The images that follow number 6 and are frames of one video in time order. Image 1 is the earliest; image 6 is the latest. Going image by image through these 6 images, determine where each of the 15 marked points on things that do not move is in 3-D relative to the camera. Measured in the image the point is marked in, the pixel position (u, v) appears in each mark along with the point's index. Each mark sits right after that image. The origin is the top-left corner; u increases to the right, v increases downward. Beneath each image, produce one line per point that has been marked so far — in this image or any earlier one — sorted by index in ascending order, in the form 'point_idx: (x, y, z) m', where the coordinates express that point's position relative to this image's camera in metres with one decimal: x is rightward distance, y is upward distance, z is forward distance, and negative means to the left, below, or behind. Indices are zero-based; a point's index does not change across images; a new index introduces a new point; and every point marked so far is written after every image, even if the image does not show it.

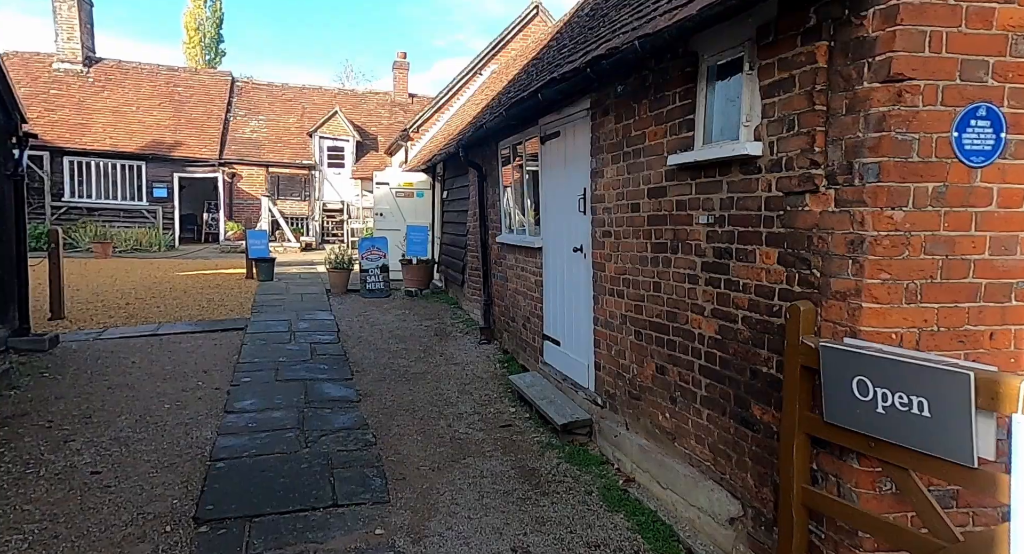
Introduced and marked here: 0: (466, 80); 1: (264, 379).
0: (-0.9, +4.1, +12.9) m
1: (-2.3, -0.9, +5.7) m
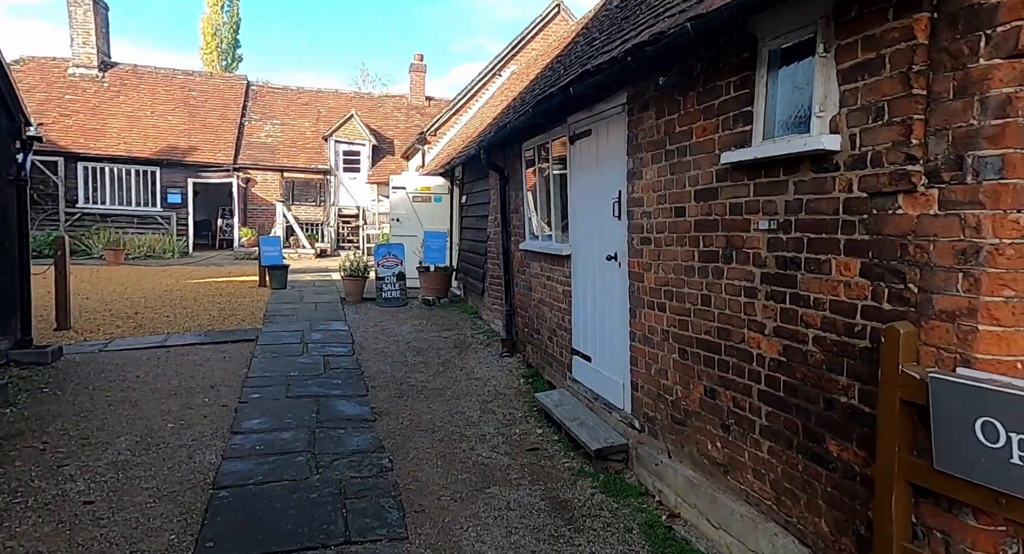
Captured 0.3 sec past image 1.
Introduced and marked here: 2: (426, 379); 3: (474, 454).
0: (-0.5, +4.0, +12.5) m
1: (-2.1, -1.0, +5.4) m
2: (-0.8, -1.0, +6.0) m
3: (-0.3, -1.3, +4.5) m
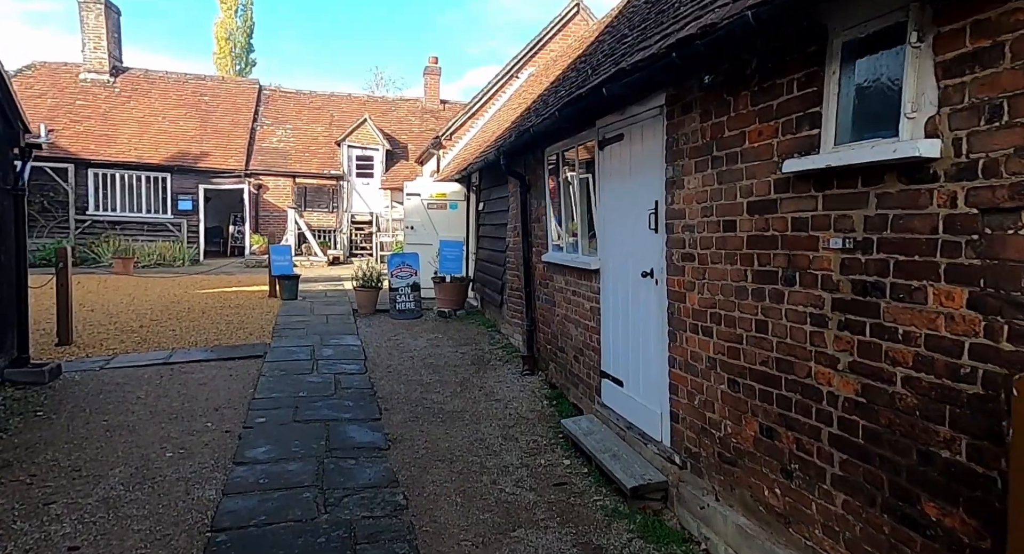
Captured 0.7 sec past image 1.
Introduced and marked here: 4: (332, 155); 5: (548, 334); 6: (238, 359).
0: (-0.2, +3.8, +12.2) m
1: (-1.9, -1.2, +5.0) m
2: (-0.6, -1.1, +5.6) m
3: (-0.1, -1.4, +4.1) m
4: (-5.8, +3.9, +19.8) m
5: (+0.3, -0.5, +6.0) m
6: (-2.9, -0.9, +6.5) m
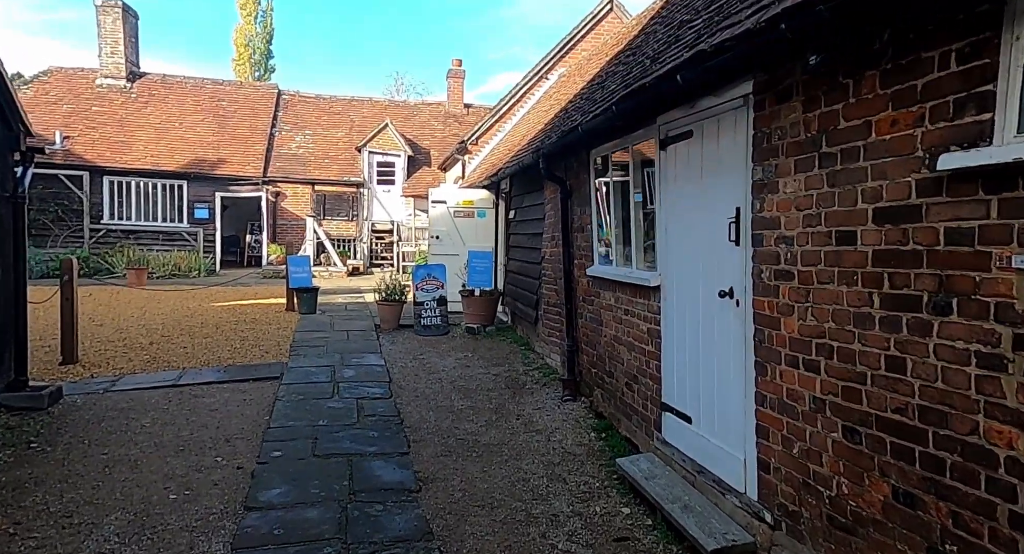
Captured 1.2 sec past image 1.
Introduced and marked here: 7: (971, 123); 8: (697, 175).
0: (+0.3, +3.6, +11.6) m
1: (-1.6, -1.3, +4.5) m
2: (-0.3, -1.2, +5.0) m
3: (+0.2, -1.5, +3.5) m
4: (-5.0, +3.6, +19.5) m
5: (+0.7, -0.7, +5.3) m
6: (-2.5, -1.0, +6.0) m
7: (+1.6, +0.5, +2.1) m
8: (+1.1, +0.6, +3.8) m
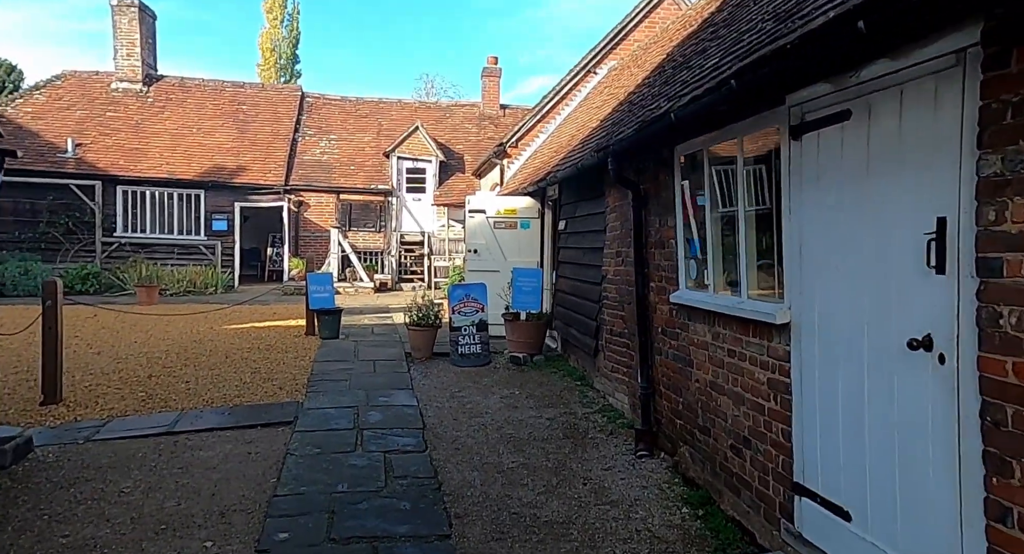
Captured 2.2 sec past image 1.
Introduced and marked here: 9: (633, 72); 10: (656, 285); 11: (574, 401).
0: (+1.0, +3.3, +10.6) m
1: (-1.1, -1.5, +3.5) m
2: (+0.1, -1.4, +4.0) m
3: (+0.6, -1.7, +2.4) m
4: (-4.0, +3.2, +18.6) m
5: (+1.2, -0.9, +4.2) m
6: (-2.0, -1.2, +5.0) m
7: (+1.9, +0.4, +1.0) m
8: (+1.5, +0.5, +2.7) m
9: (+1.5, +2.5, +7.6) m
10: (+1.1, 0.0, +4.6) m
11: (+0.6, -1.1, +5.6) m
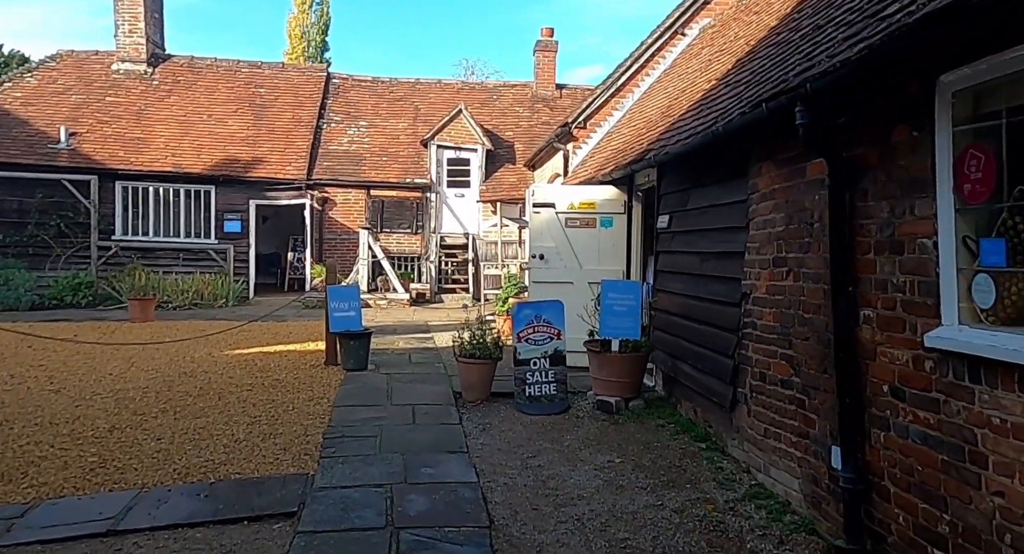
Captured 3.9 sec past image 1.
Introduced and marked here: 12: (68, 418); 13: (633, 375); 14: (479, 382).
0: (+1.9, +3.2, +8.8) m
1: (-0.6, -1.6, +1.8) m
2: (+0.7, -1.5, +2.2) m
3: (+1.0, -1.8, +0.6) m
4: (-2.7, +3.1, +17.1) m
5: (+1.7, -1.0, +2.4) m
6: (-1.4, -1.3, +3.4) m
7: (+2.3, +0.3, -0.8) m
8: (+2.0, +0.4, +0.8) m
9: (+2.2, +2.4, +5.8) m
10: (+1.6, -0.2, +2.8) m
11: (+1.2, -1.2, +3.8) m
12: (-3.3, -1.0, +4.6) m
13: (+0.9, -0.7, +4.9) m
14: (-0.3, -0.8, +5.2) m
